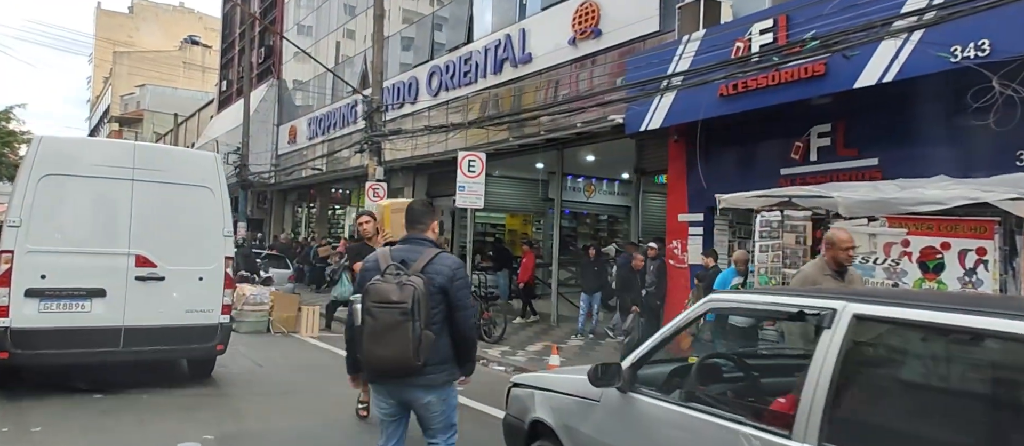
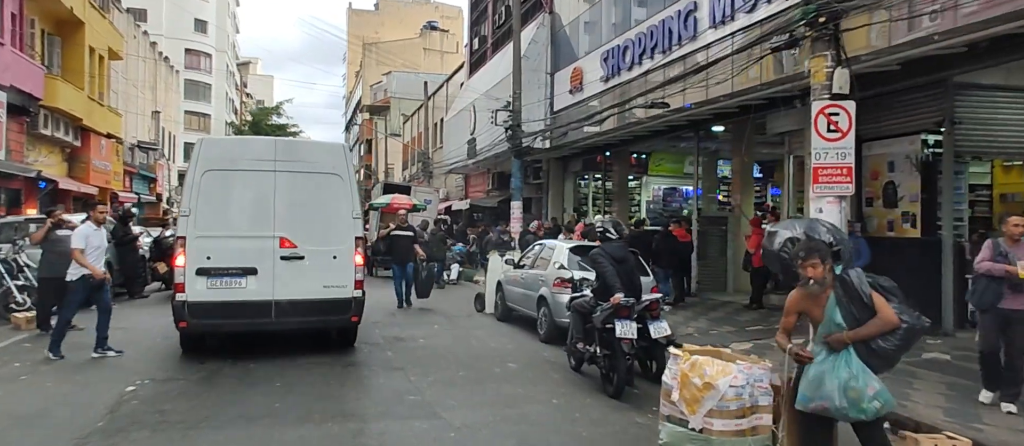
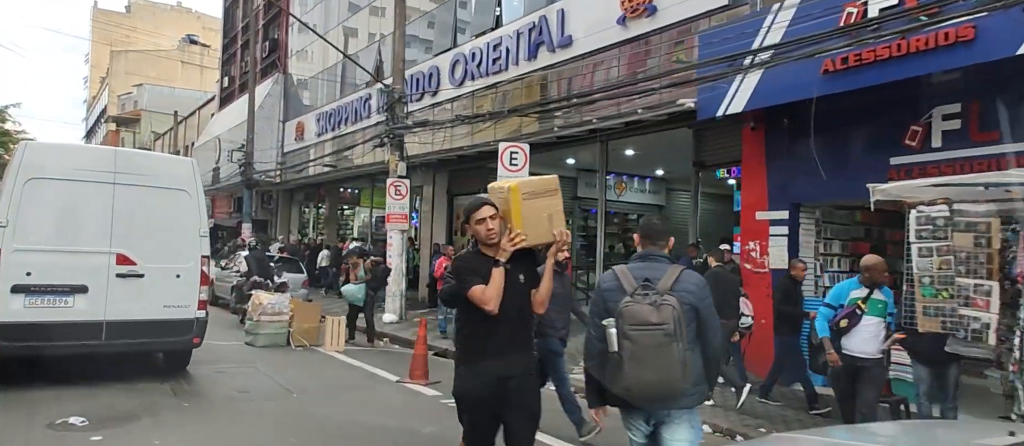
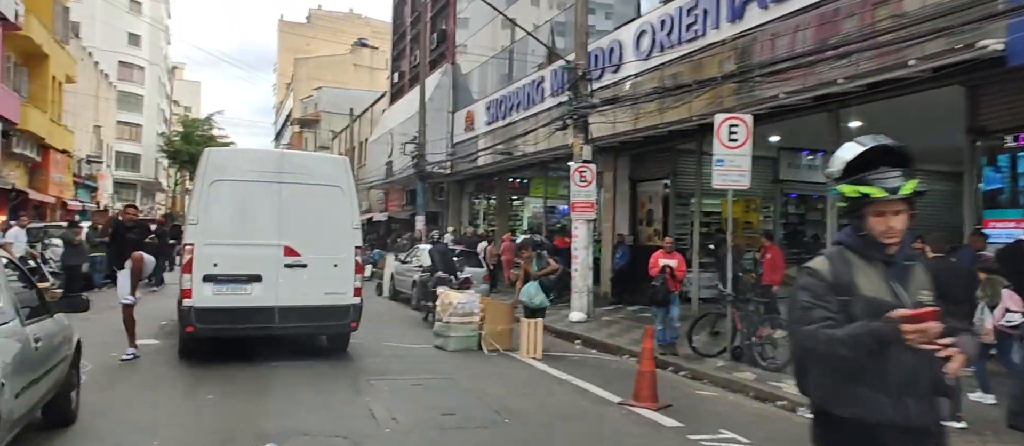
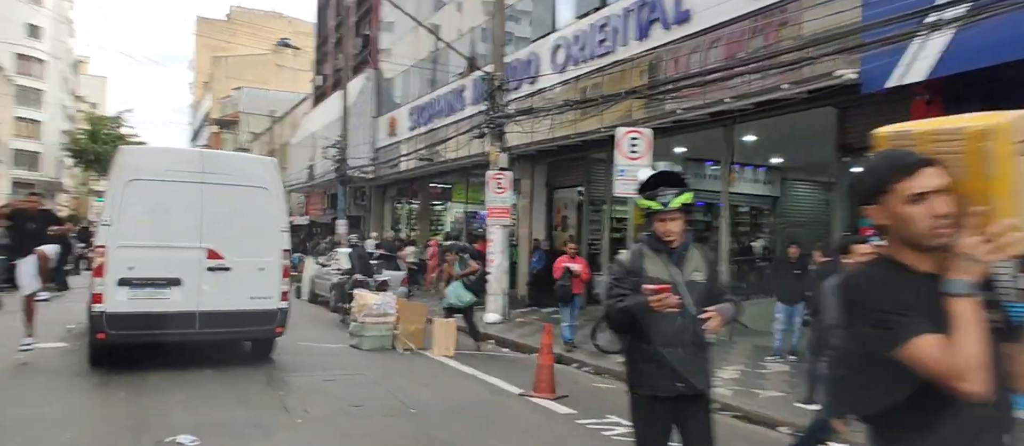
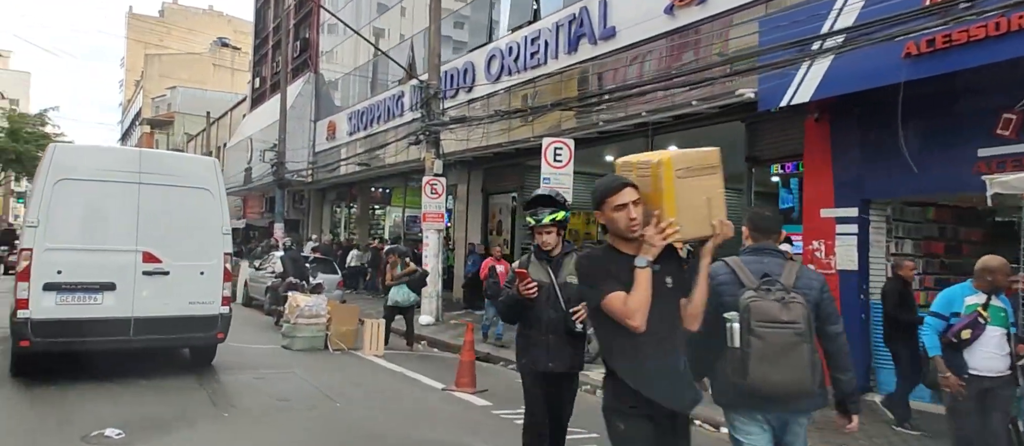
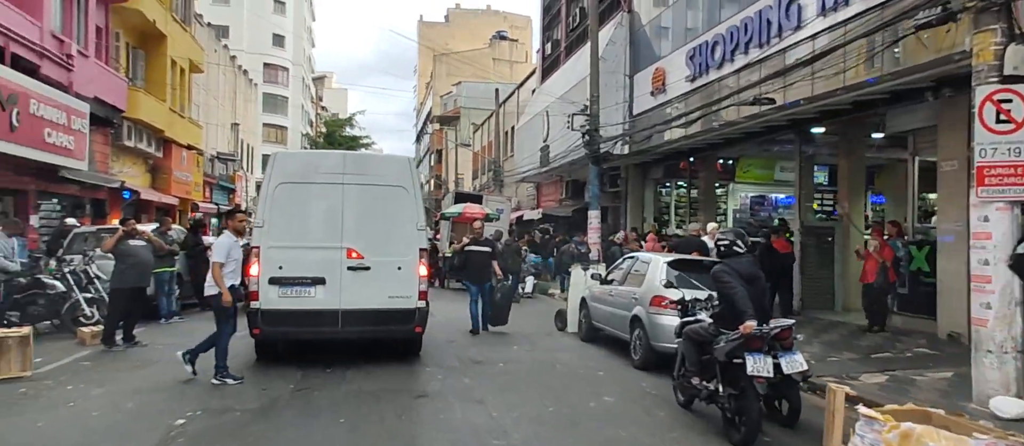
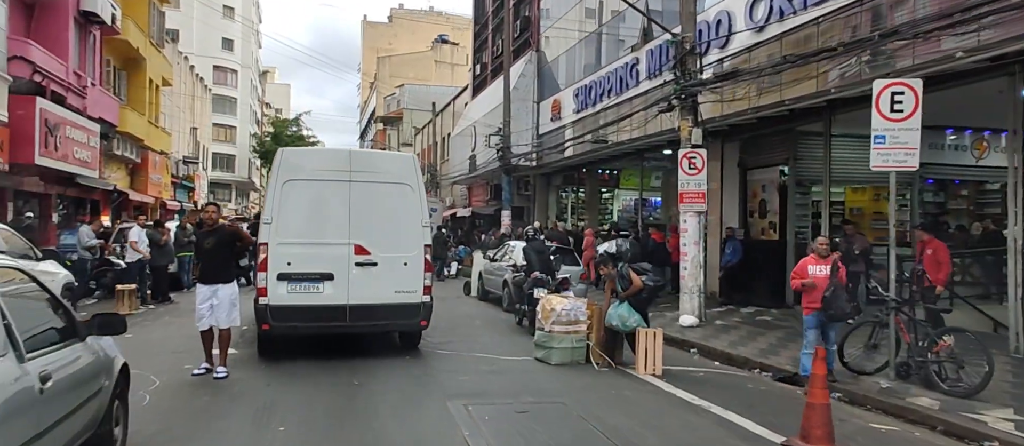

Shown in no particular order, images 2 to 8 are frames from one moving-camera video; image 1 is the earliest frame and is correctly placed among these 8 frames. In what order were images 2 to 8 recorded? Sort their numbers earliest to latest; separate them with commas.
3, 6, 5, 4, 8, 2, 7
